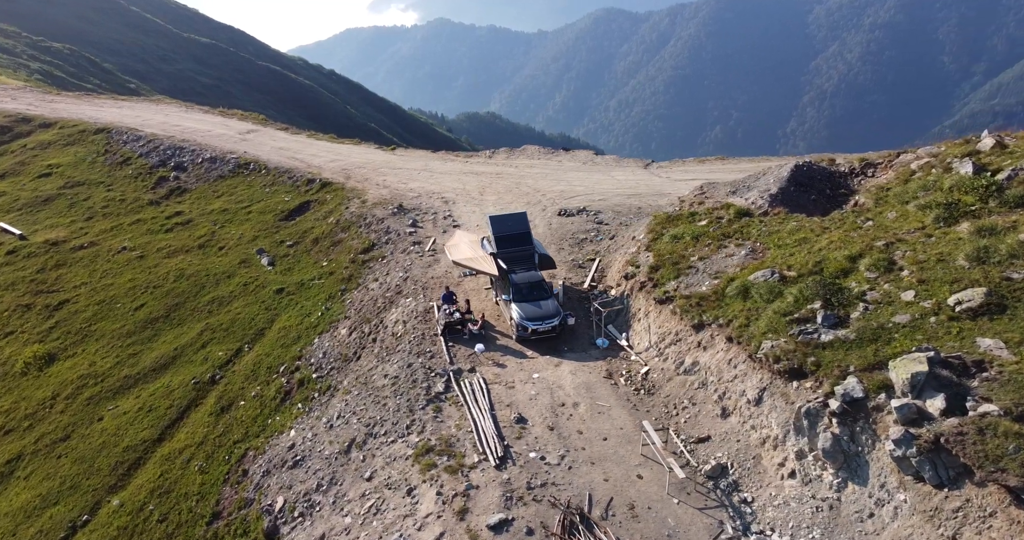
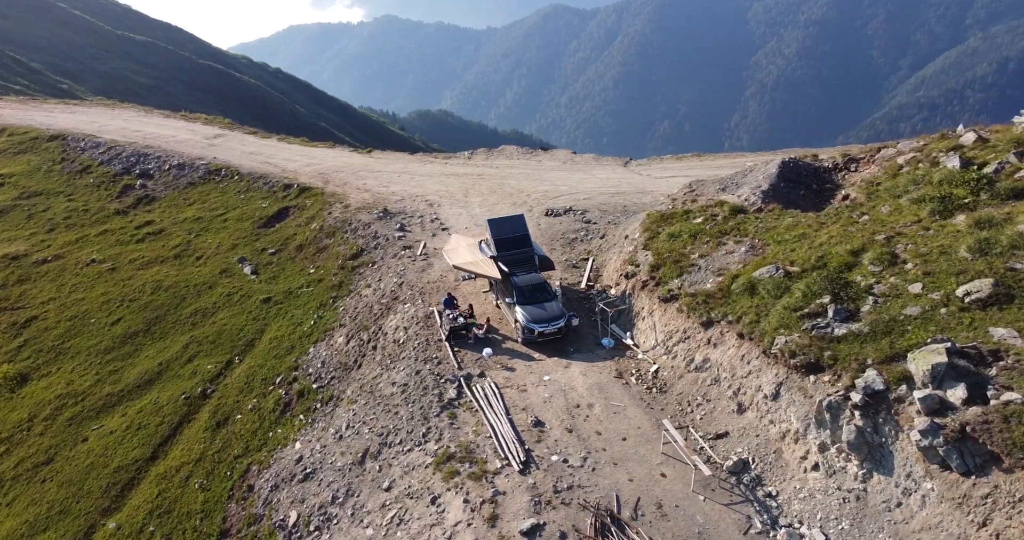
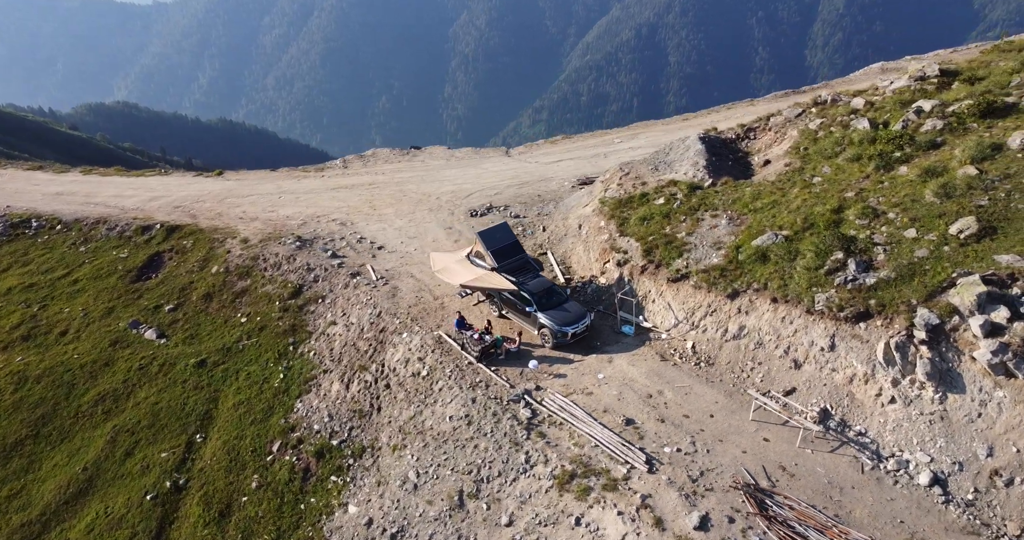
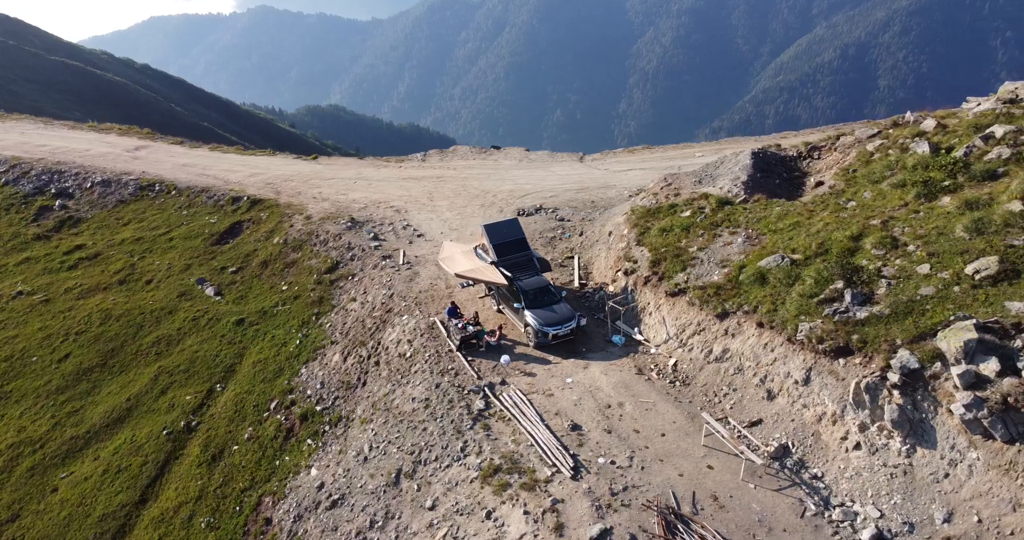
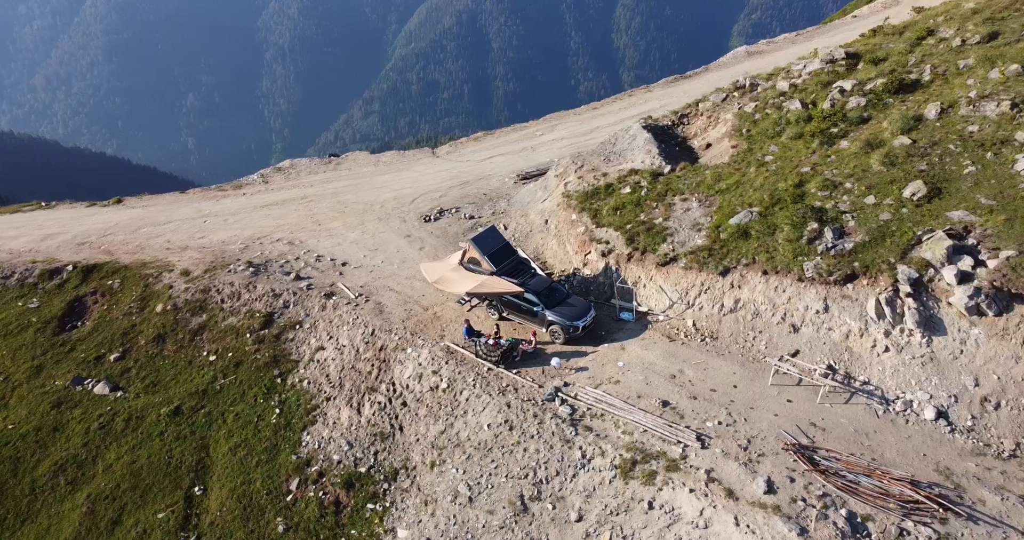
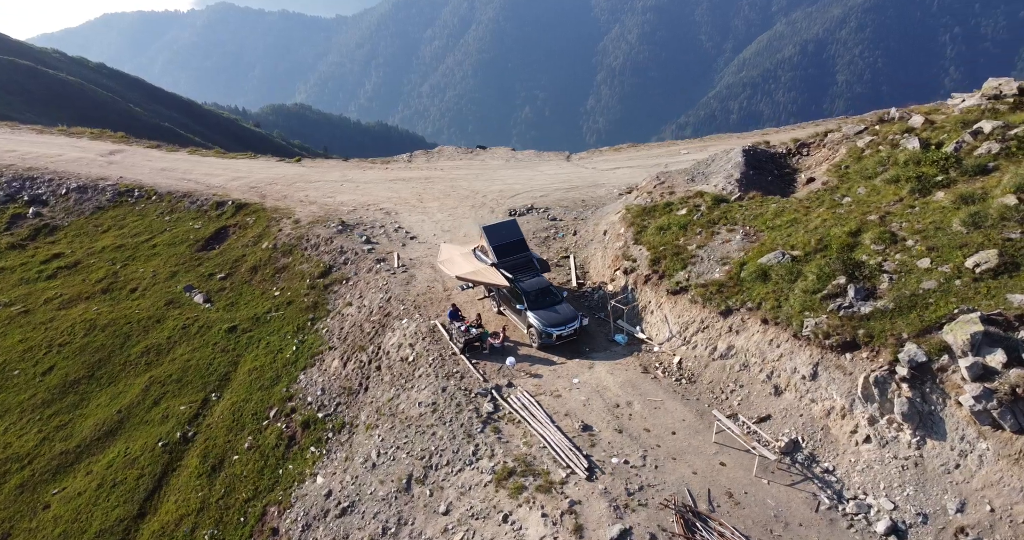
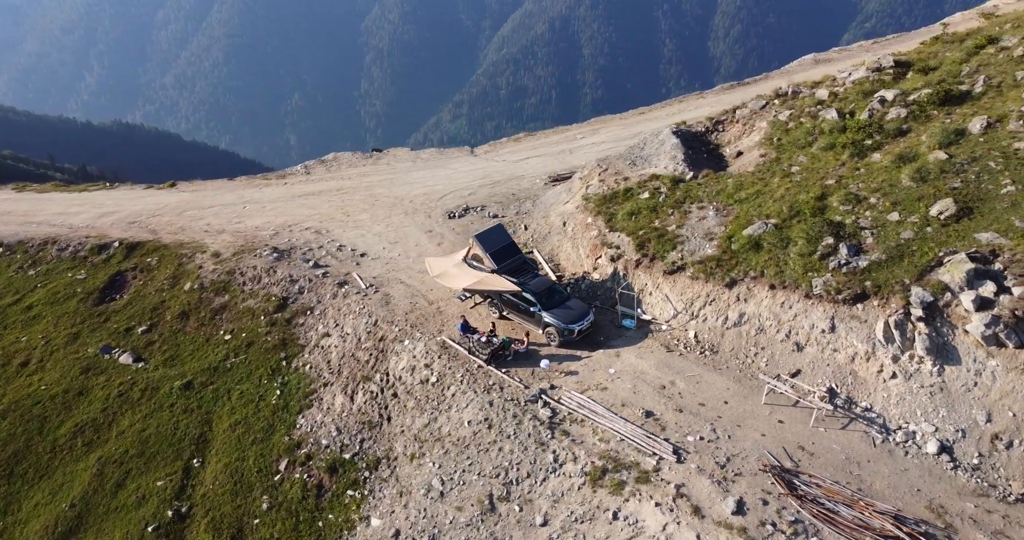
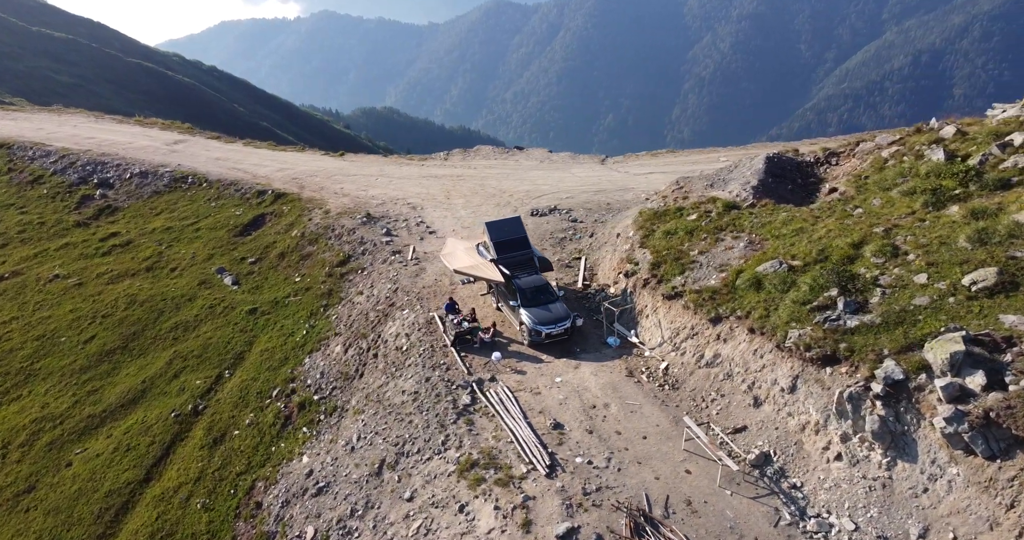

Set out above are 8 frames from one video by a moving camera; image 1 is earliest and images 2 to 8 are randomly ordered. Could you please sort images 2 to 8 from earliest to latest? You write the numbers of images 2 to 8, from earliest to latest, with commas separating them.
2, 8, 4, 6, 3, 7, 5
